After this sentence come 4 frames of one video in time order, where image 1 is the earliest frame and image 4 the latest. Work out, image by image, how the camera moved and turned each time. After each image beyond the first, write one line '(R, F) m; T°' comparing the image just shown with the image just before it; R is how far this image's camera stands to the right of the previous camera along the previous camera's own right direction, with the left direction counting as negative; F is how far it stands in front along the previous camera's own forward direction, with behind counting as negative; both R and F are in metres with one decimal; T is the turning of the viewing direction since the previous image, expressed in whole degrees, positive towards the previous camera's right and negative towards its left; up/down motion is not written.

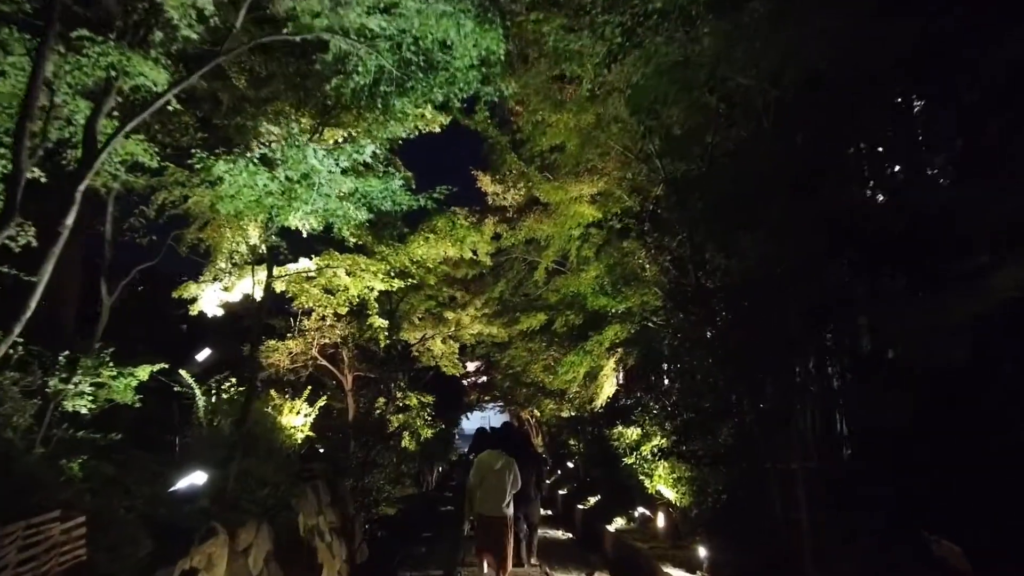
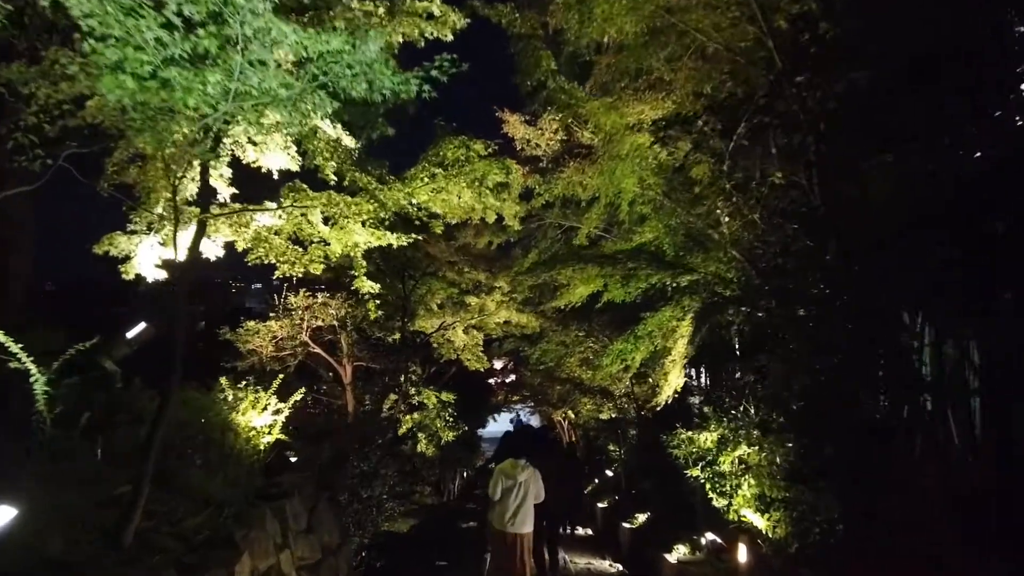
(-0.1, +2.6) m; -2°
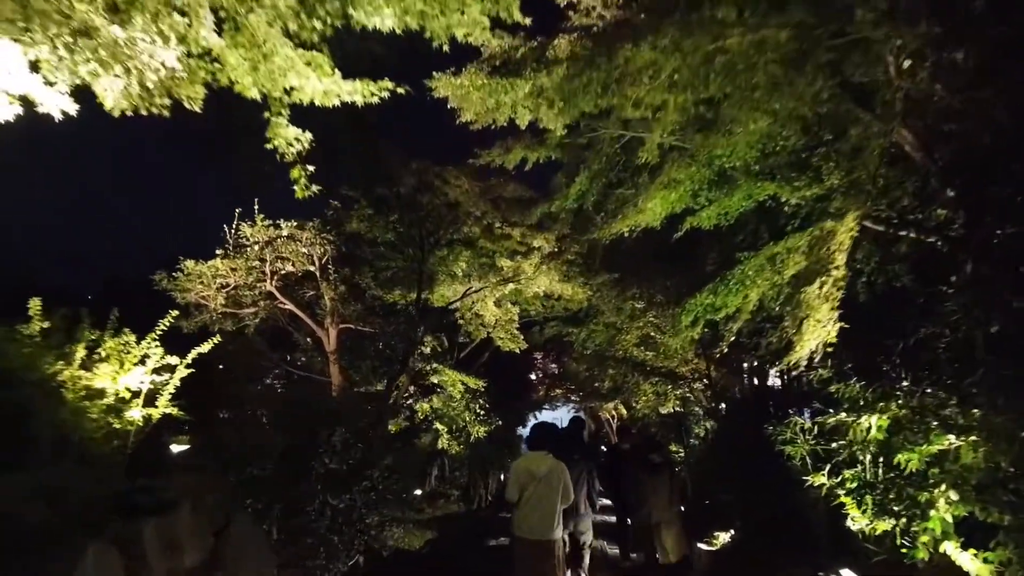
(0.0, +3.2) m; -3°
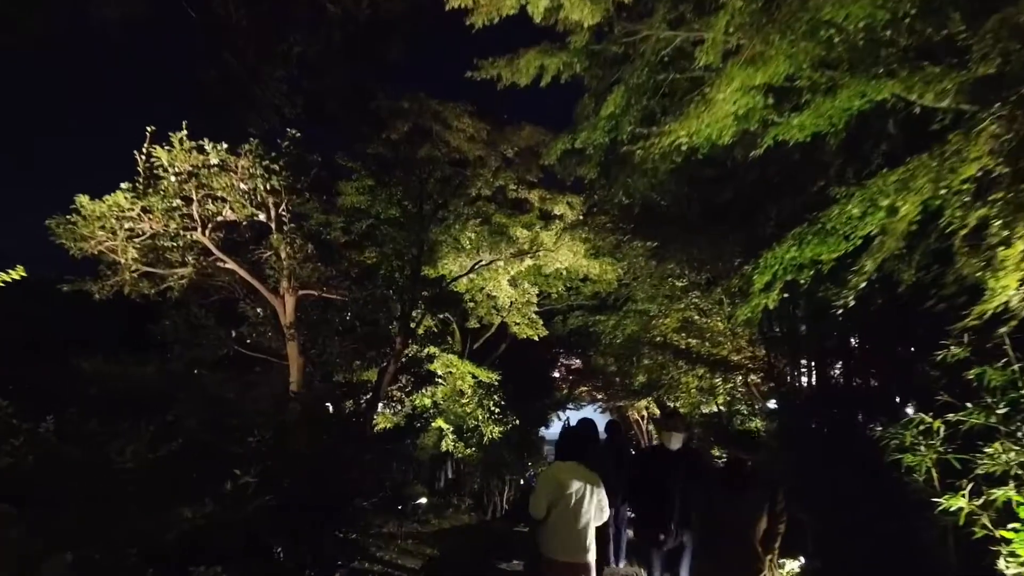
(+0.1, +2.1) m; -2°
